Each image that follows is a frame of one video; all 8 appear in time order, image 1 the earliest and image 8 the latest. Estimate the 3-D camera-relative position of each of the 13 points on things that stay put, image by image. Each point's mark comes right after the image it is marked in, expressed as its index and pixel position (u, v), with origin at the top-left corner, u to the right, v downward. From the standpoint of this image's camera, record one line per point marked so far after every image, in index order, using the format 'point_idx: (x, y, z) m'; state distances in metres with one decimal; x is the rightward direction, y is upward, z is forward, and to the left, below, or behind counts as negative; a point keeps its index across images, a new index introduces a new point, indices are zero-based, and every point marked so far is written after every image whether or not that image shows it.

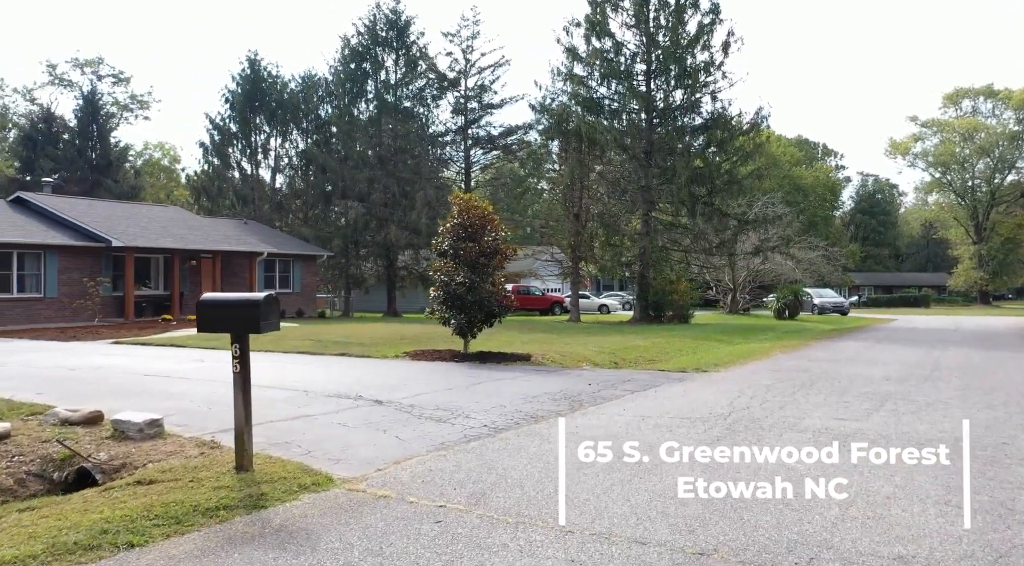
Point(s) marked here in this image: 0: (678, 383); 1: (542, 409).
0: (+2.3, -1.4, +10.6) m
1: (+0.3, -1.4, +8.2) m
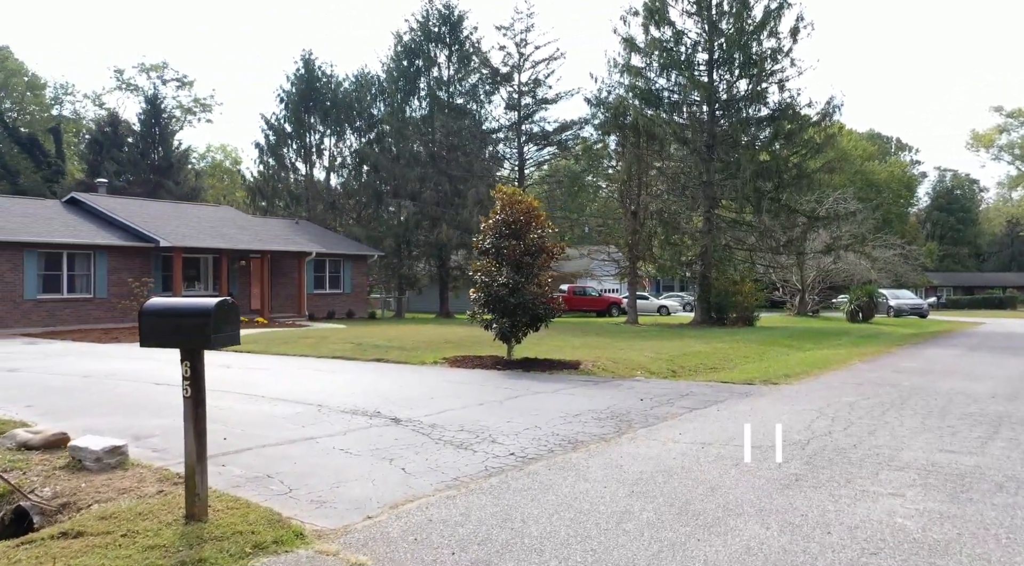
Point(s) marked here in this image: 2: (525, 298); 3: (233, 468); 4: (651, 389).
0: (+2.8, -1.4, +9.2) m
1: (+0.7, -1.4, +7.0) m
2: (+0.2, -0.3, +13.3) m
3: (-1.9, -1.3, +5.2) m
4: (+1.8, -1.4, +10.1) m
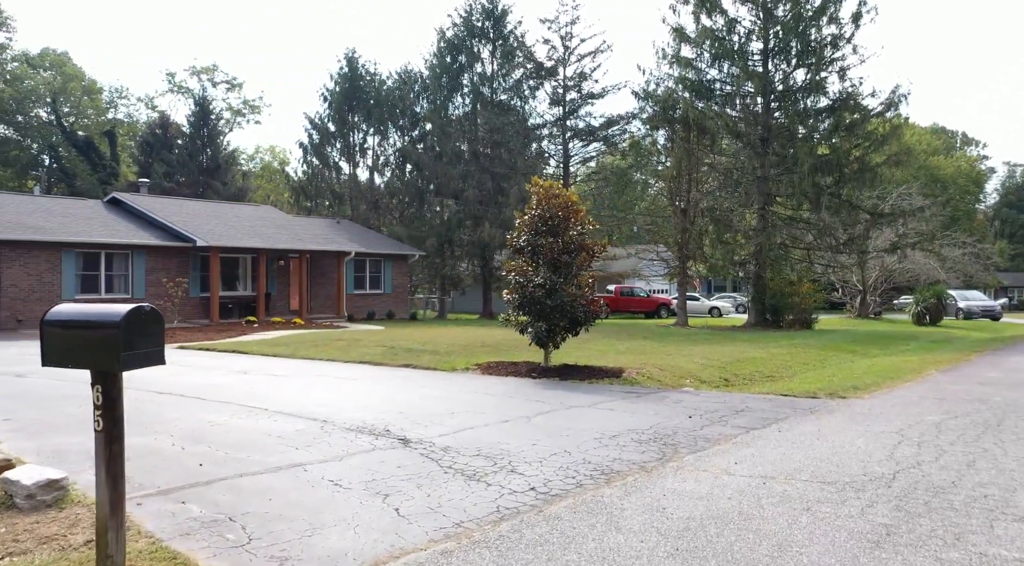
0: (+3.1, -1.4, +8.1) m
1: (+0.8, -1.4, +6.0) m
2: (+0.8, -0.3, +12.3) m
3: (-1.8, -1.3, +4.4) m
4: (+2.2, -1.4, +9.0) m
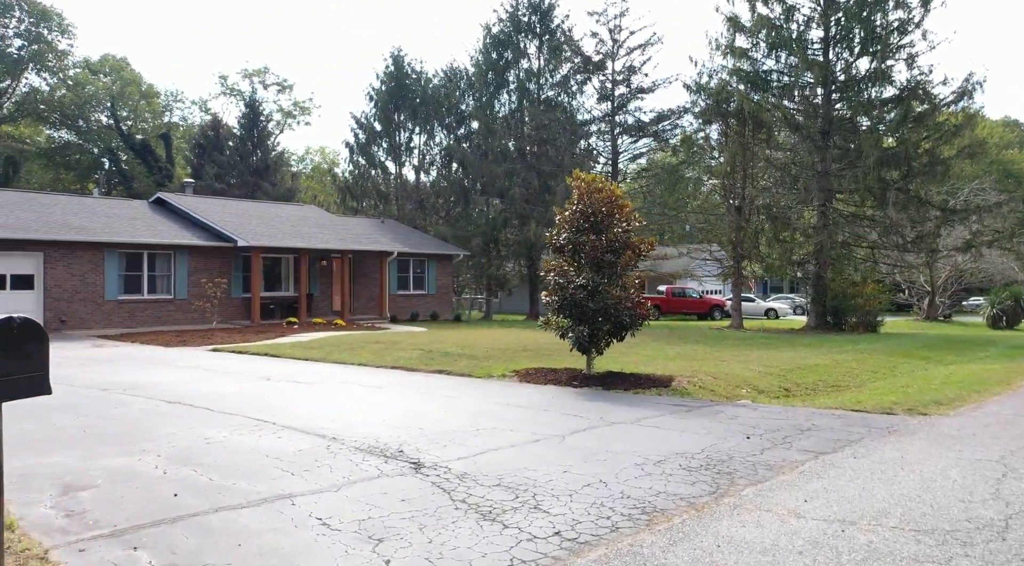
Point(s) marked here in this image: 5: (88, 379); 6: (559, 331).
0: (+3.4, -1.4, +7.0) m
1: (+1.0, -1.4, +5.0) m
2: (+1.4, -0.3, +11.4) m
3: (-1.7, -1.3, +3.6) m
4: (+2.6, -1.4, +8.0) m
5: (-5.7, -1.3, +10.3) m
6: (+0.7, -0.8, +11.8) m
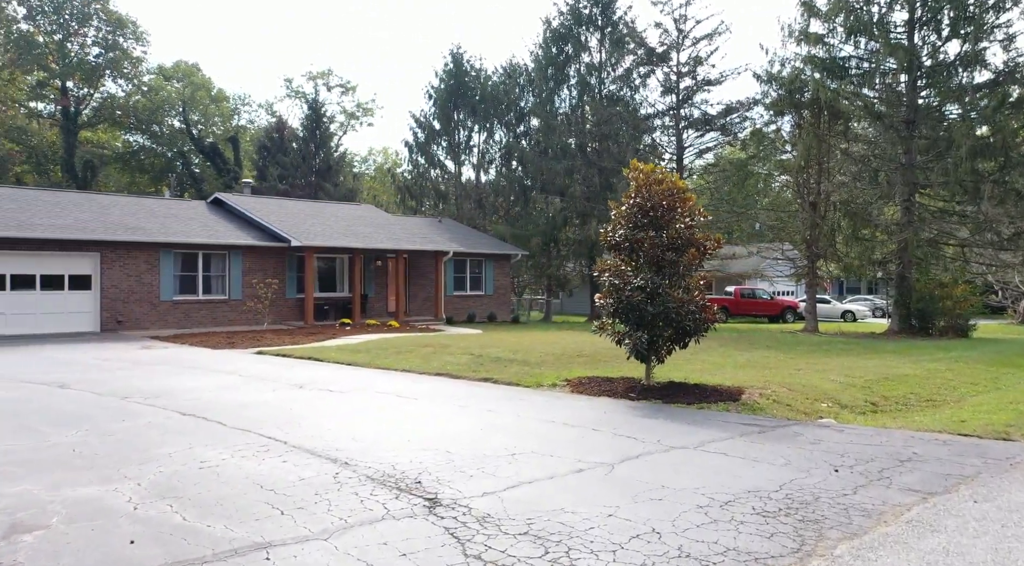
0: (+3.8, -1.5, +5.7) m
1: (+1.2, -1.4, +4.0) m
2: (+2.1, -0.3, +10.3) m
3: (-1.7, -1.3, +2.8) m
4: (+3.0, -1.4, +6.8) m
5: (-5.1, -1.3, +9.8) m
6: (+1.5, -0.8, +10.7) m
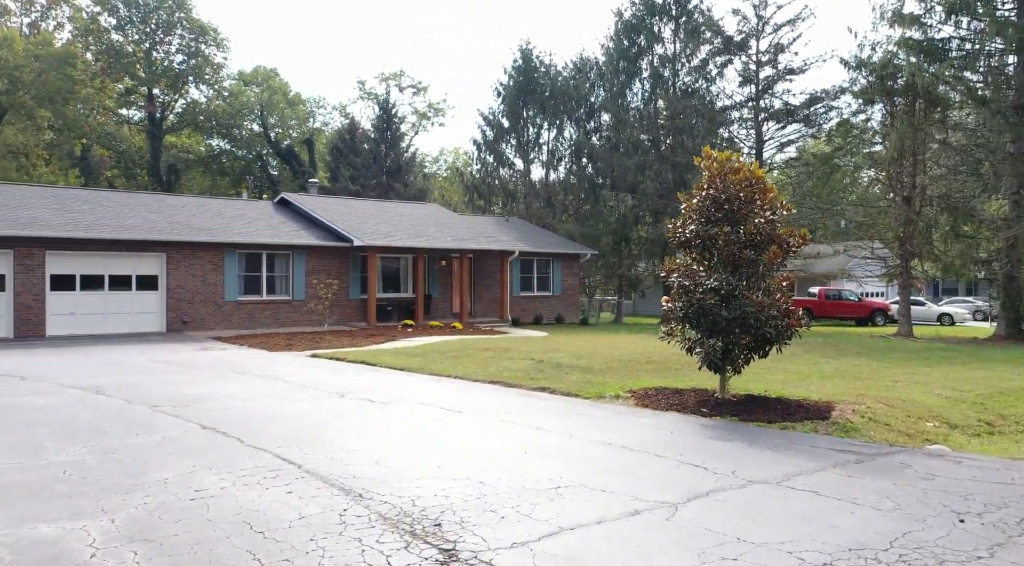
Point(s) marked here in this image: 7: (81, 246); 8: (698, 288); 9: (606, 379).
0: (+4.0, -1.5, +4.4) m
1: (+1.3, -1.4, +3.0) m
2: (+2.8, -0.3, +9.1) m
3: (-1.7, -1.3, +2.1) m
4: (+3.3, -1.5, +5.5) m
5: (-4.4, -1.3, +9.3) m
6: (+2.2, -0.8, +9.6) m
7: (-10.8, +0.9, +19.2) m
8: (+2.3, -0.1, +9.4) m
9: (+1.4, -1.5, +11.8) m
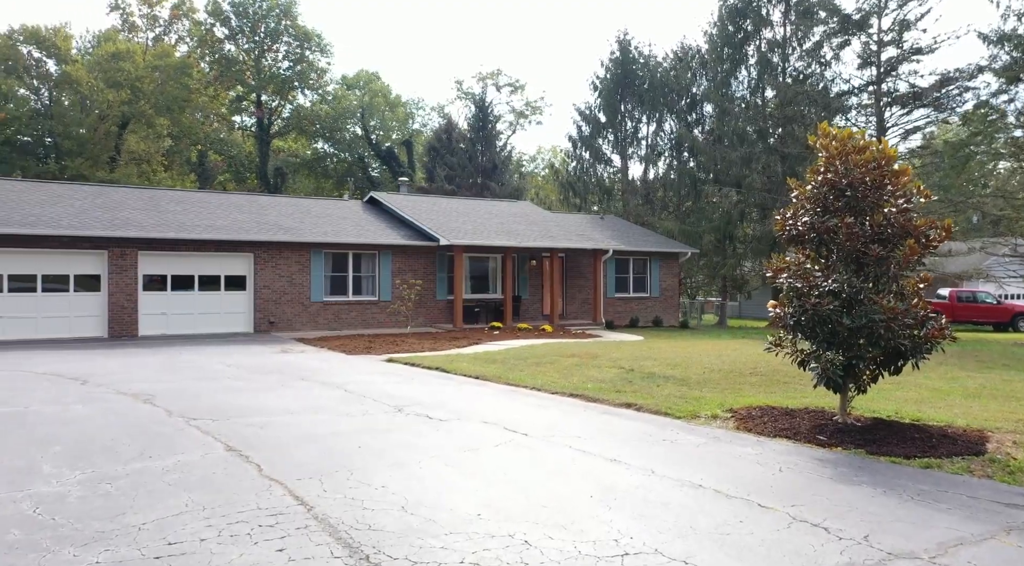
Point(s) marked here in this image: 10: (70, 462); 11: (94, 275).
0: (+4.1, -1.5, +2.7) m
1: (+1.2, -1.5, +1.6) m
2: (+3.5, -0.3, +7.5) m
3: (-1.8, -1.3, +1.1) m
4: (+3.6, -1.5, +3.9) m
5: (-3.5, -1.3, +8.7) m
6: (+3.0, -0.8, +8.1) m
7: (-8.6, +0.9, +19.3) m
8: (+3.1, -0.1, +7.8) m
9: (+2.6, -1.5, +10.3) m
10: (-3.2, -1.3, +5.6) m
11: (-10.1, +0.2, +18.5) m
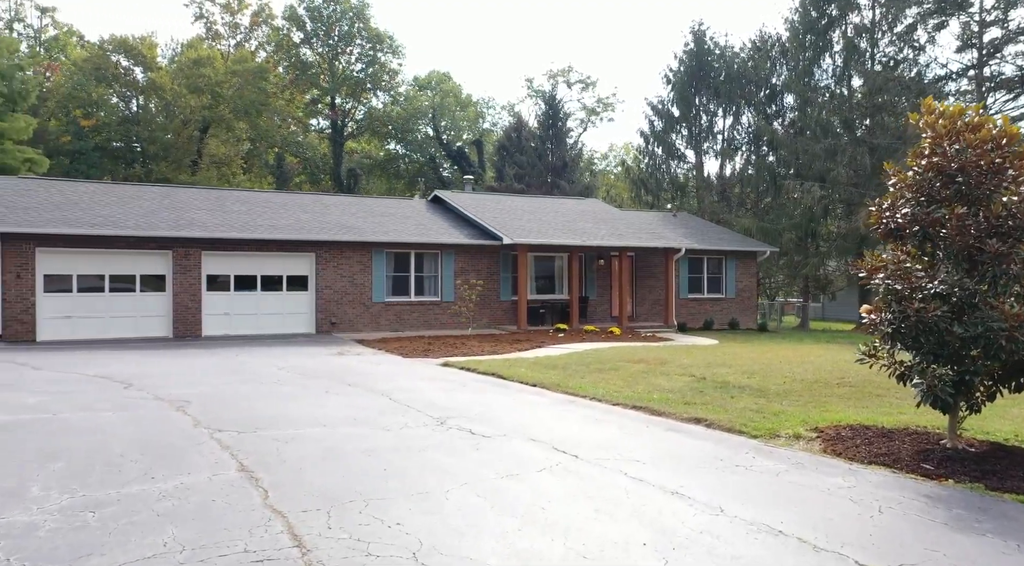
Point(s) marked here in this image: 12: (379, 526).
0: (+4.1, -1.5, +1.5) m
1: (+1.1, -1.5, +0.7) m
2: (+4.0, -0.4, +6.3) m
3: (-2.0, -1.3, +0.5) m
4: (+3.7, -1.5, +2.7) m
5: (-3.0, -1.3, +8.2) m
6: (+3.5, -0.8, +7.0) m
7: (-7.0, +0.9, +19.3) m
8: (+3.6, -0.1, +6.7) m
9: (+3.3, -1.5, +9.2) m
10: (-2.9, -1.3, +5.0) m
11: (-8.6, +0.2, +18.6) m
12: (-0.7, -1.4, +4.3) m
